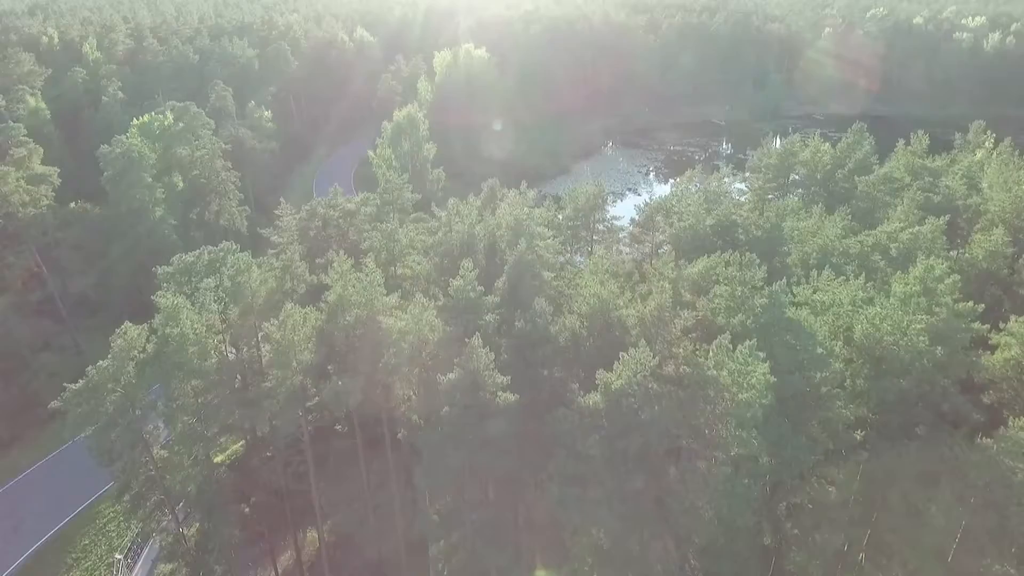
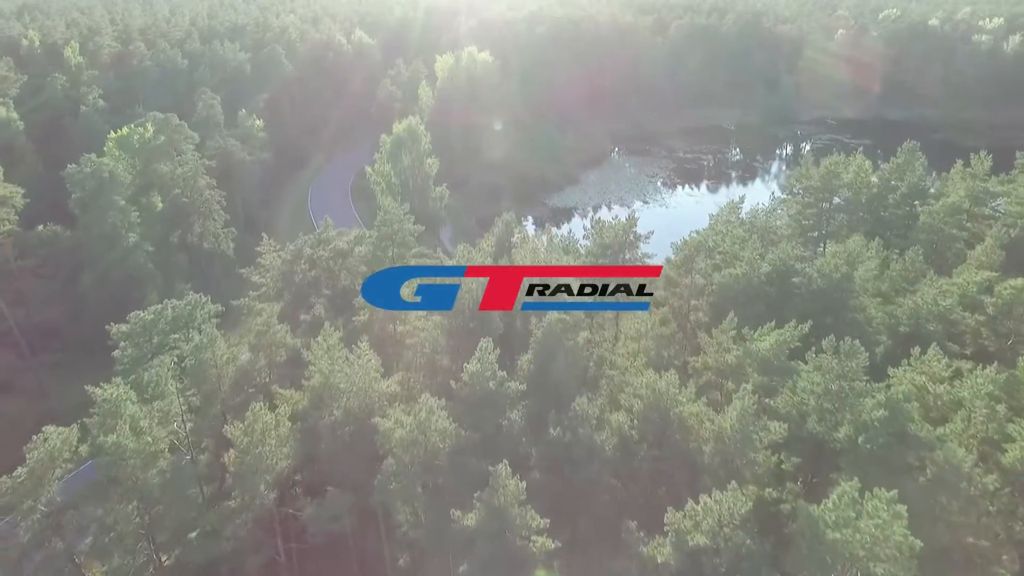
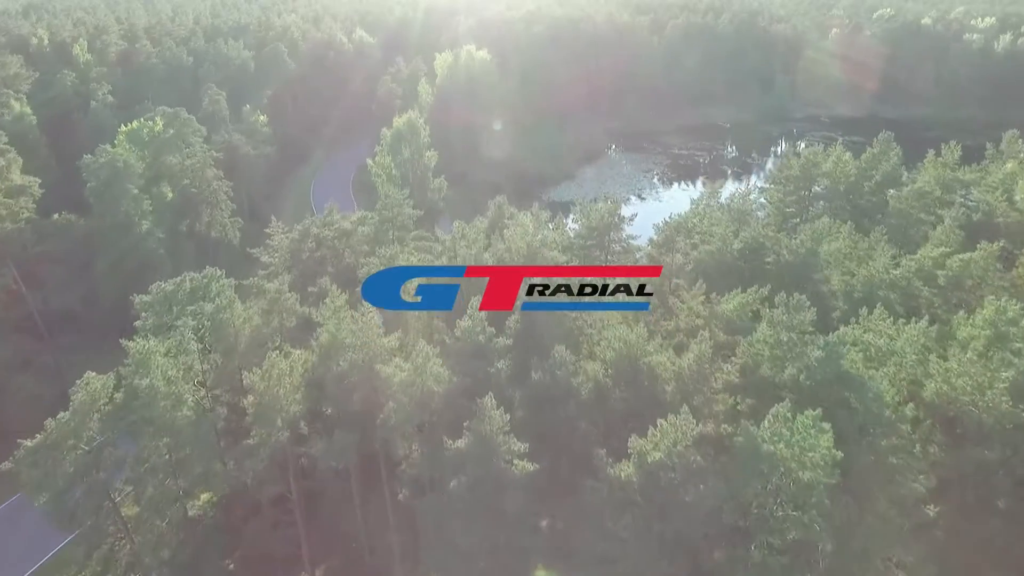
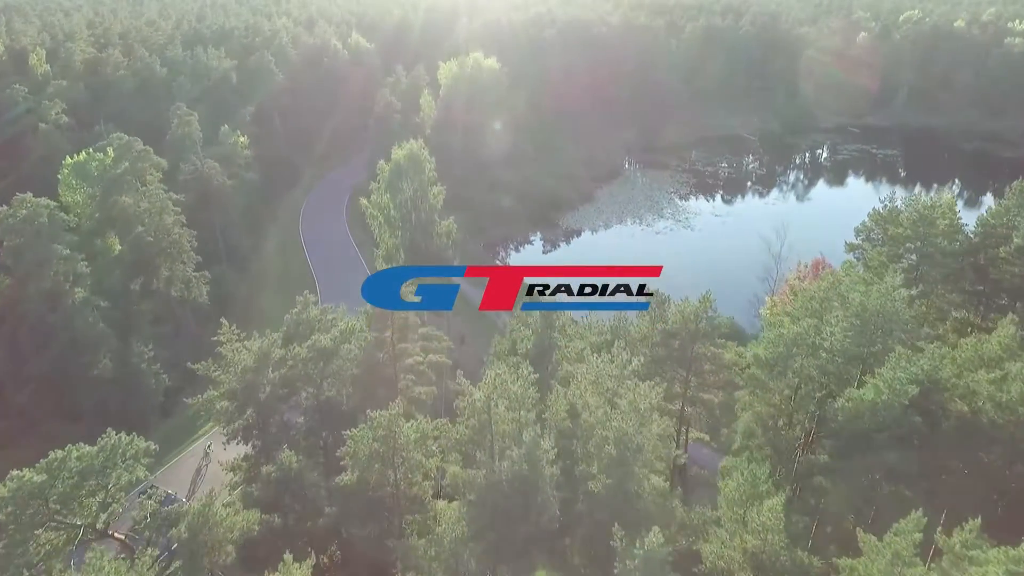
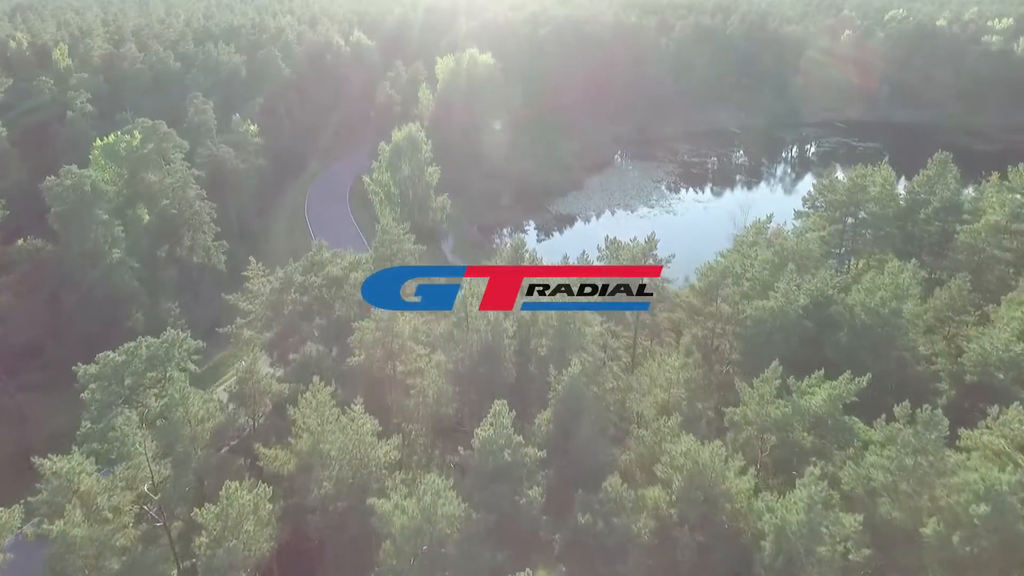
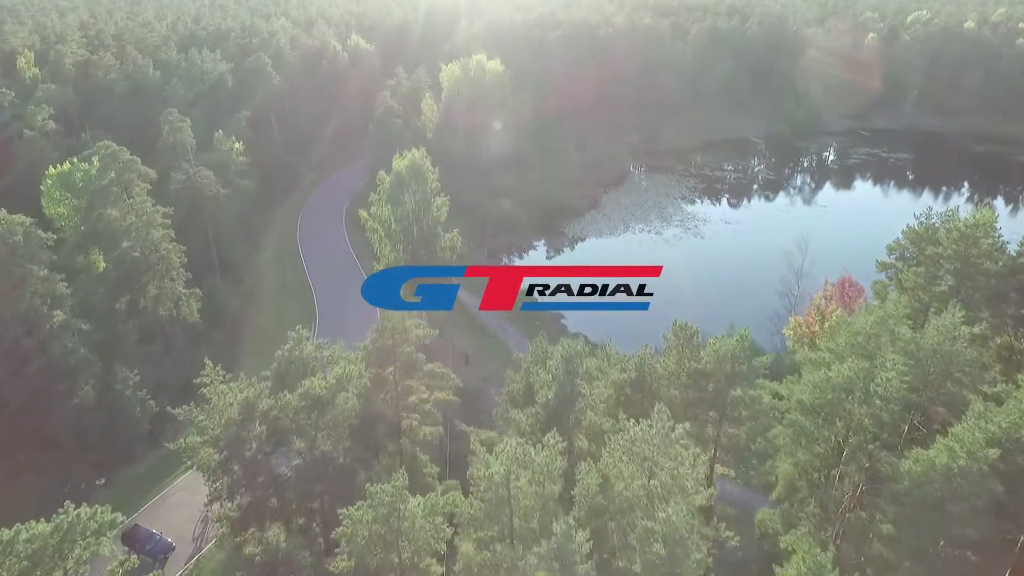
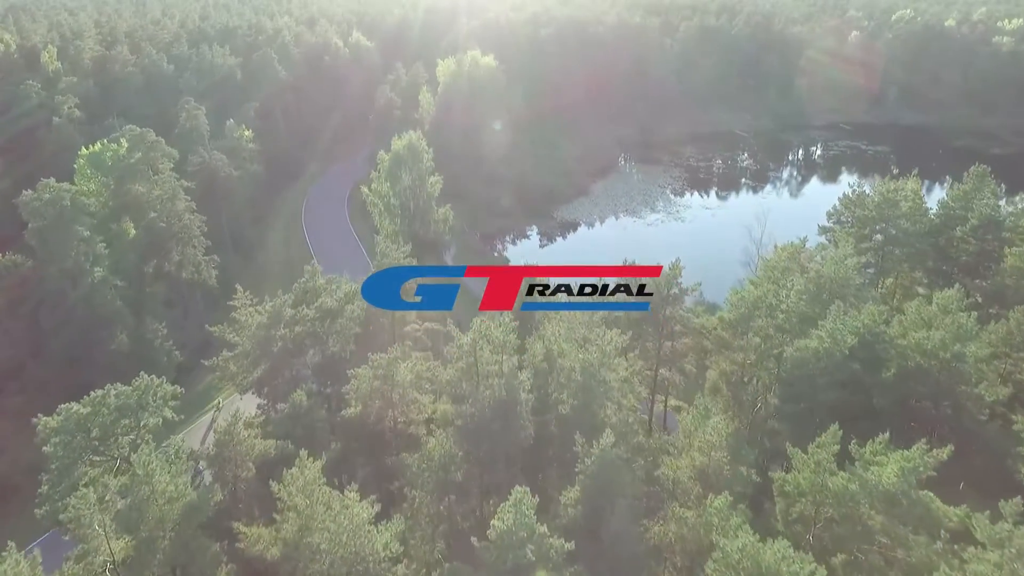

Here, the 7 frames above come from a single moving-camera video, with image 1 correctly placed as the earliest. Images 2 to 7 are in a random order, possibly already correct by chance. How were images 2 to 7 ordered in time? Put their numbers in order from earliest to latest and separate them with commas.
3, 2, 5, 7, 4, 6
